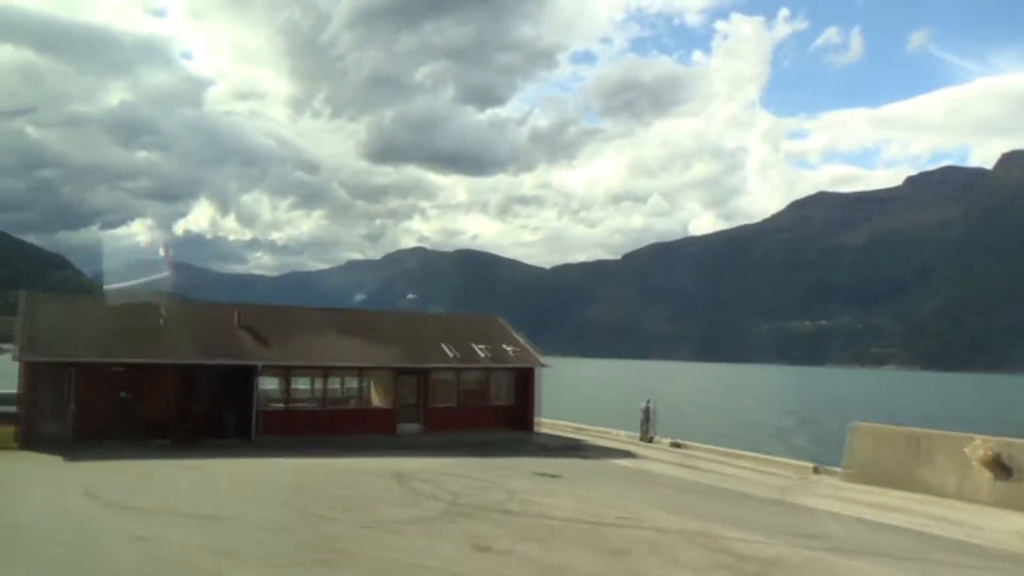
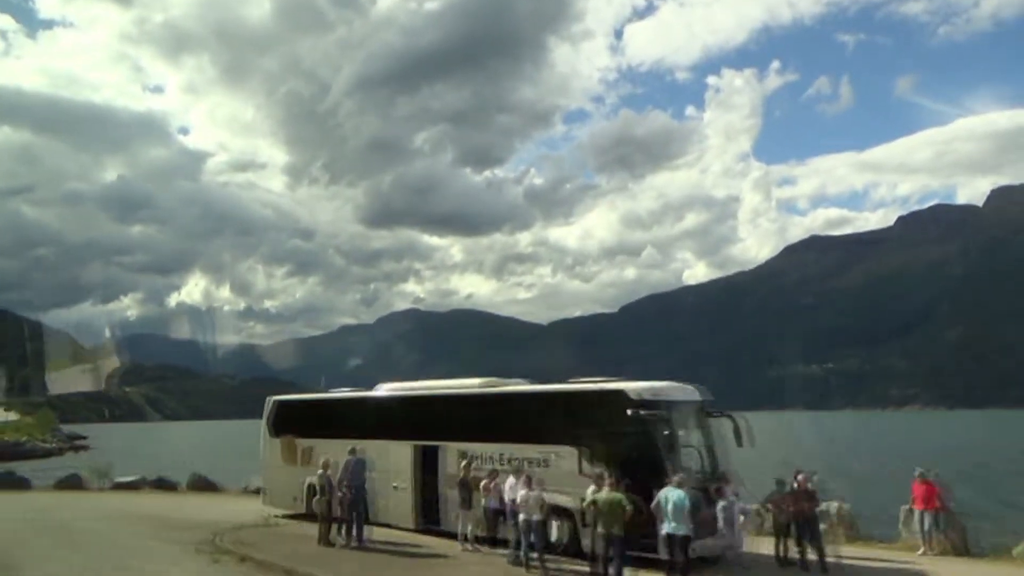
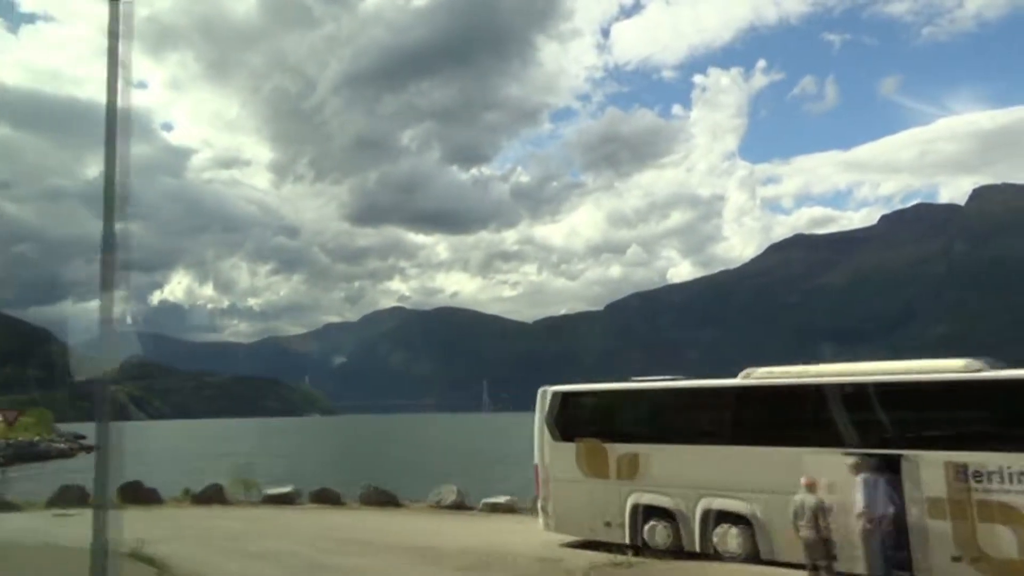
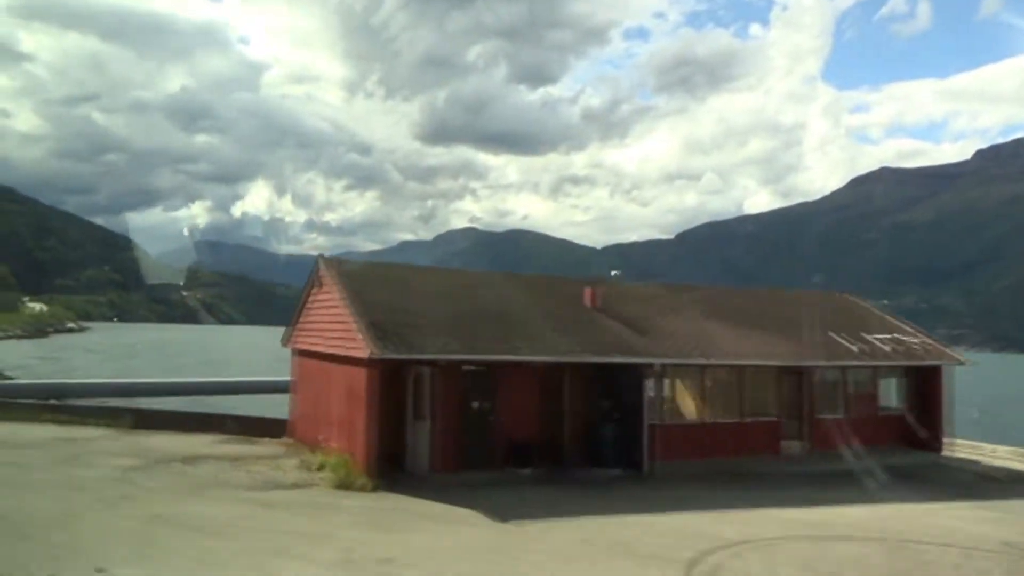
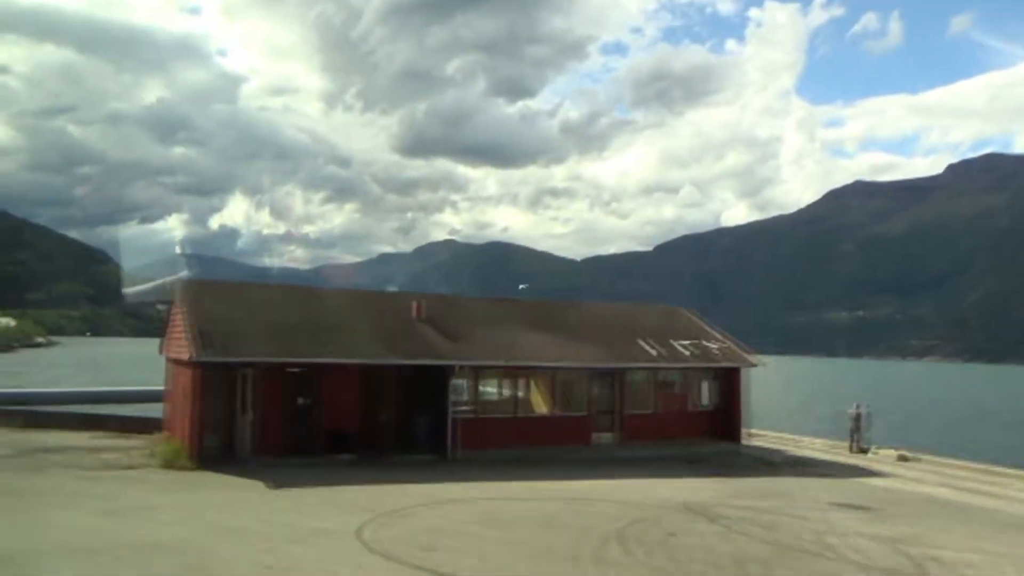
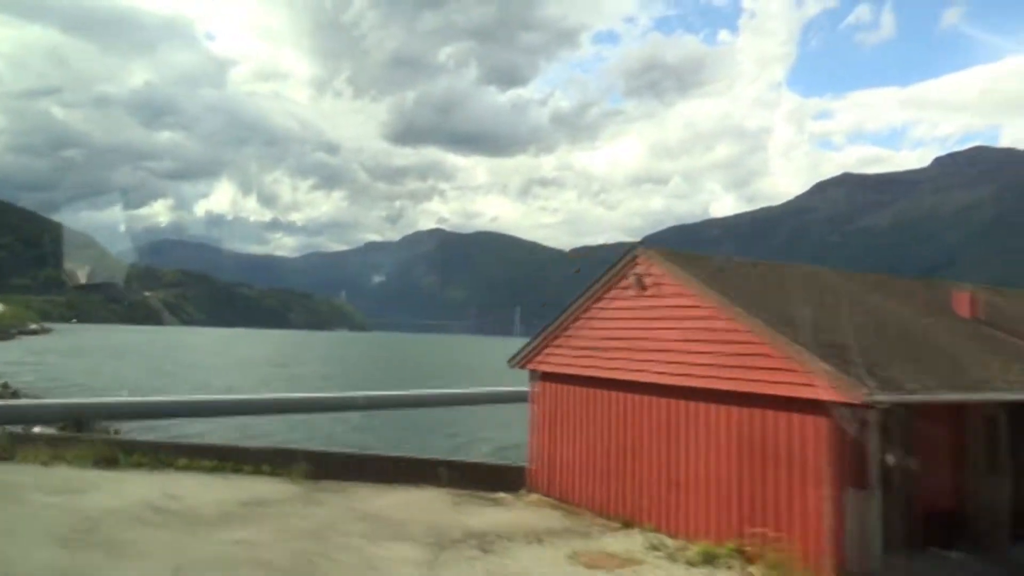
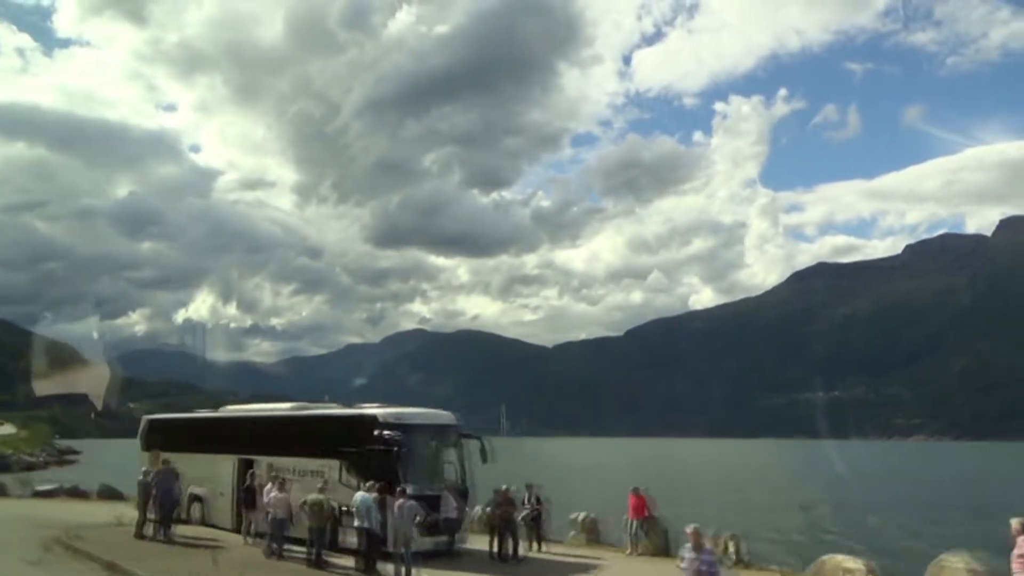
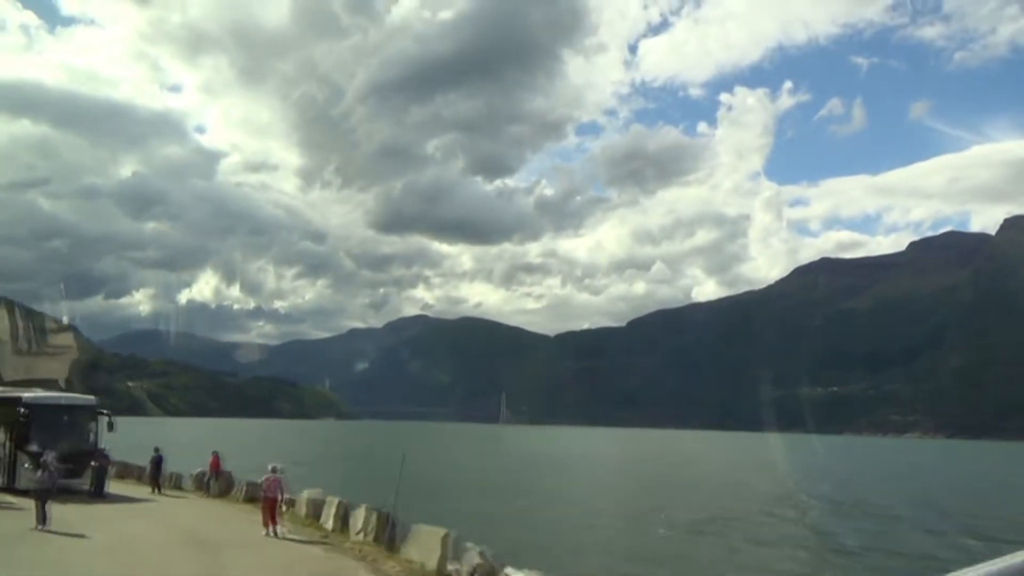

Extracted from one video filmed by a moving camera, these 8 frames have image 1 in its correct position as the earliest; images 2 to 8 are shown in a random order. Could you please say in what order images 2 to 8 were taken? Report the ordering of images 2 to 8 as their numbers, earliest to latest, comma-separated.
5, 4, 6, 8, 7, 2, 3
